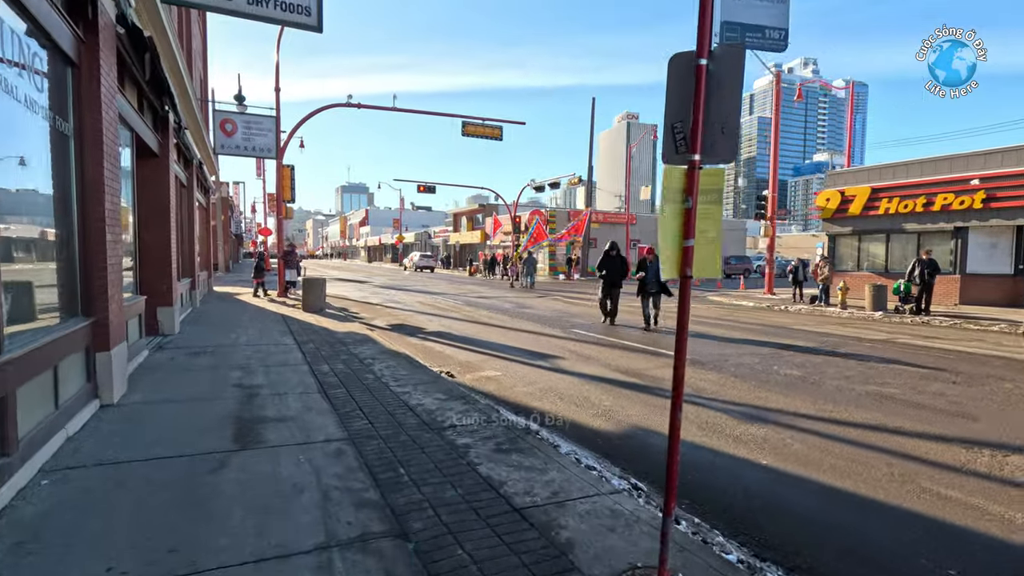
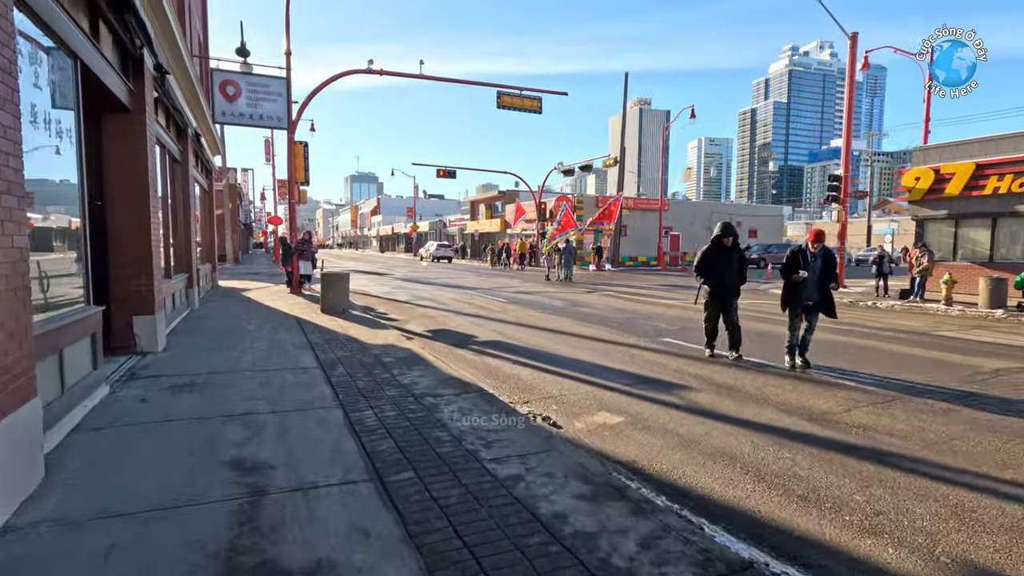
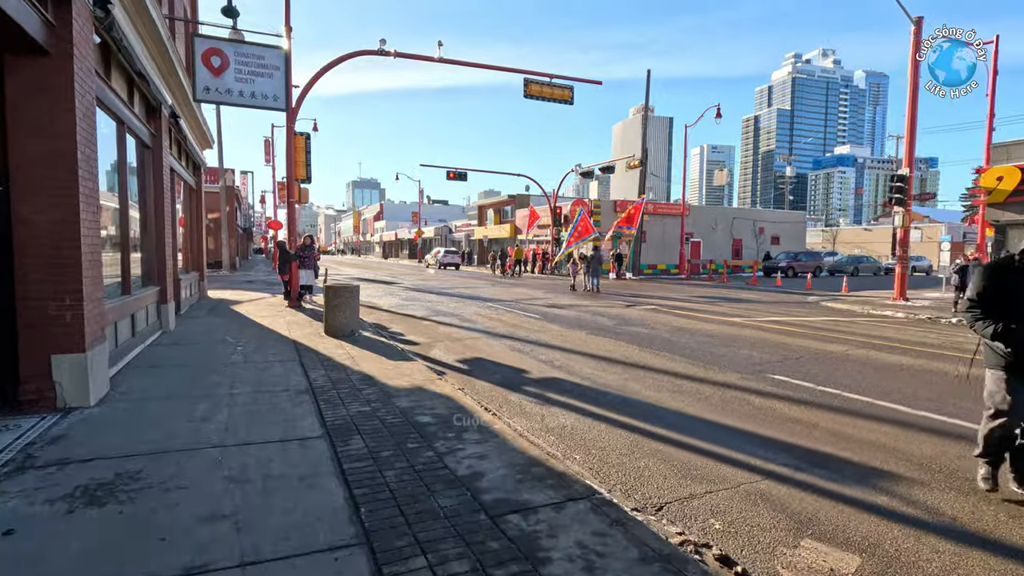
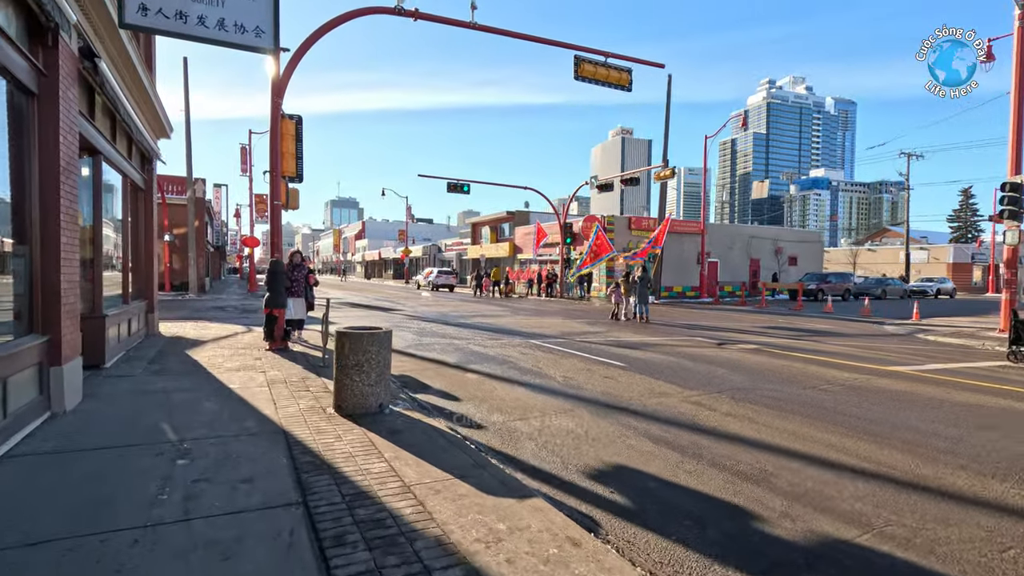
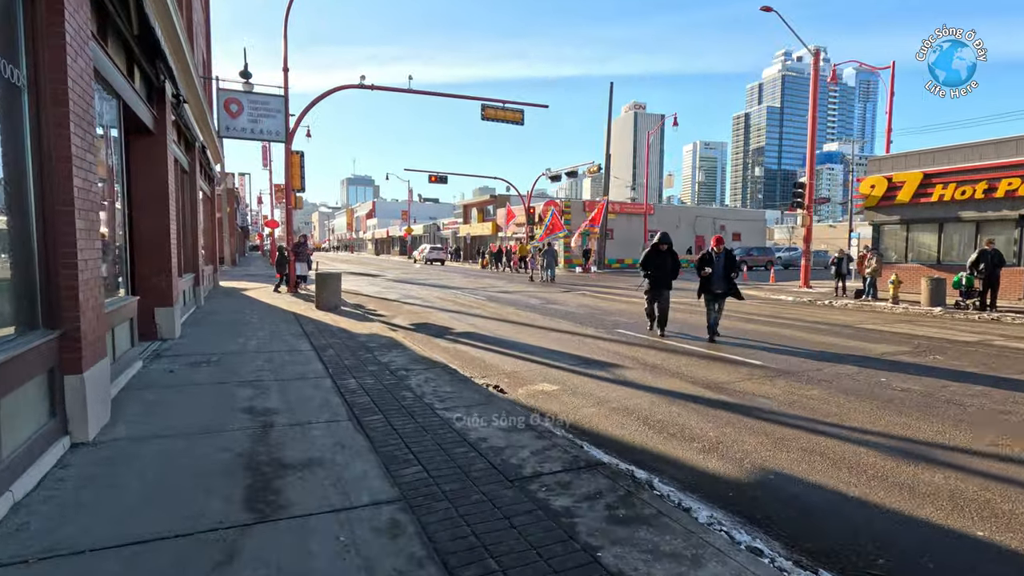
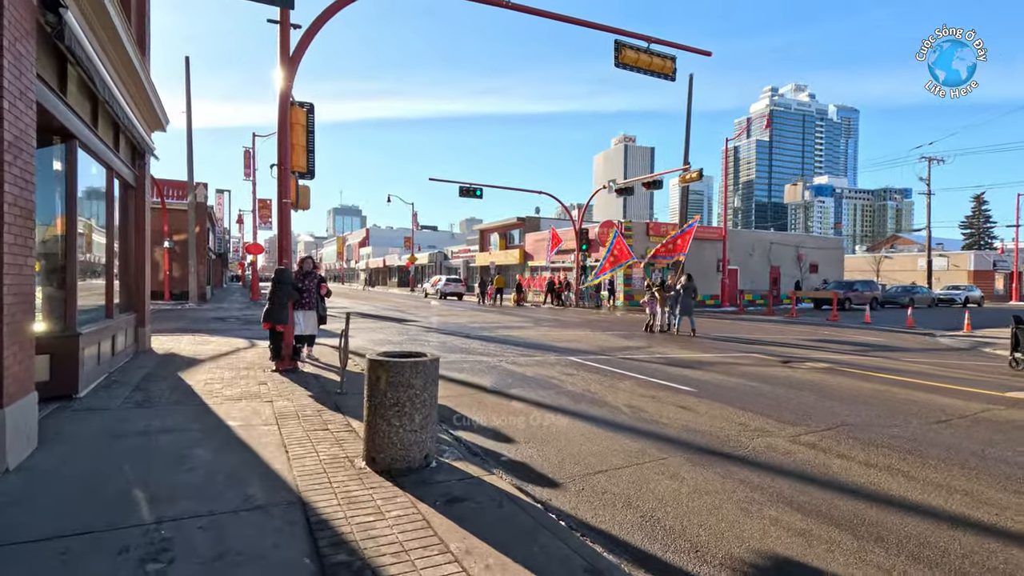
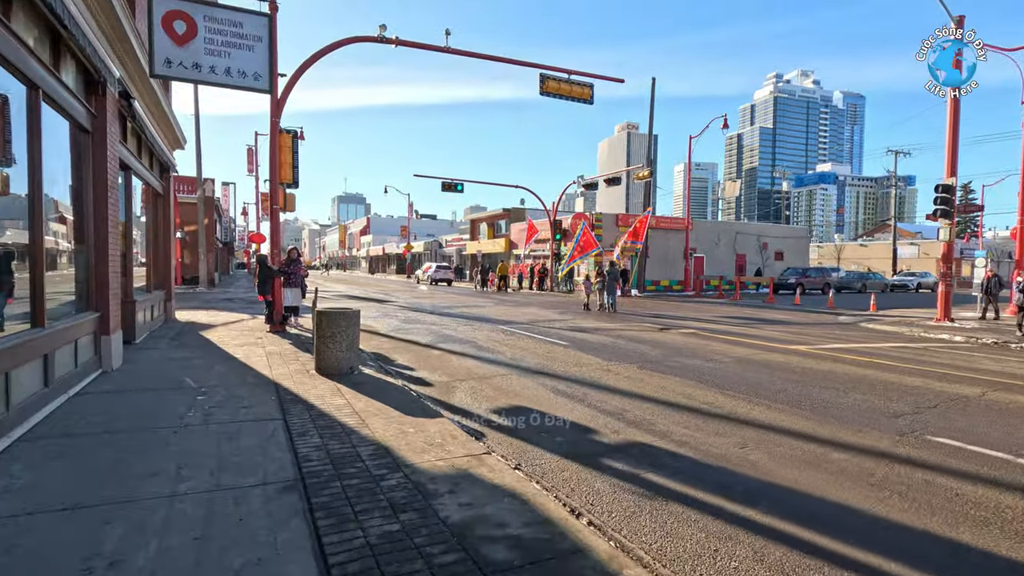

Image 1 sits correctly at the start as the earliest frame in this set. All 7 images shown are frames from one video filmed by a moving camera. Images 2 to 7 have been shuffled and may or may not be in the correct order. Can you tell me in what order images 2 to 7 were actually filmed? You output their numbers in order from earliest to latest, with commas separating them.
5, 2, 3, 7, 4, 6
